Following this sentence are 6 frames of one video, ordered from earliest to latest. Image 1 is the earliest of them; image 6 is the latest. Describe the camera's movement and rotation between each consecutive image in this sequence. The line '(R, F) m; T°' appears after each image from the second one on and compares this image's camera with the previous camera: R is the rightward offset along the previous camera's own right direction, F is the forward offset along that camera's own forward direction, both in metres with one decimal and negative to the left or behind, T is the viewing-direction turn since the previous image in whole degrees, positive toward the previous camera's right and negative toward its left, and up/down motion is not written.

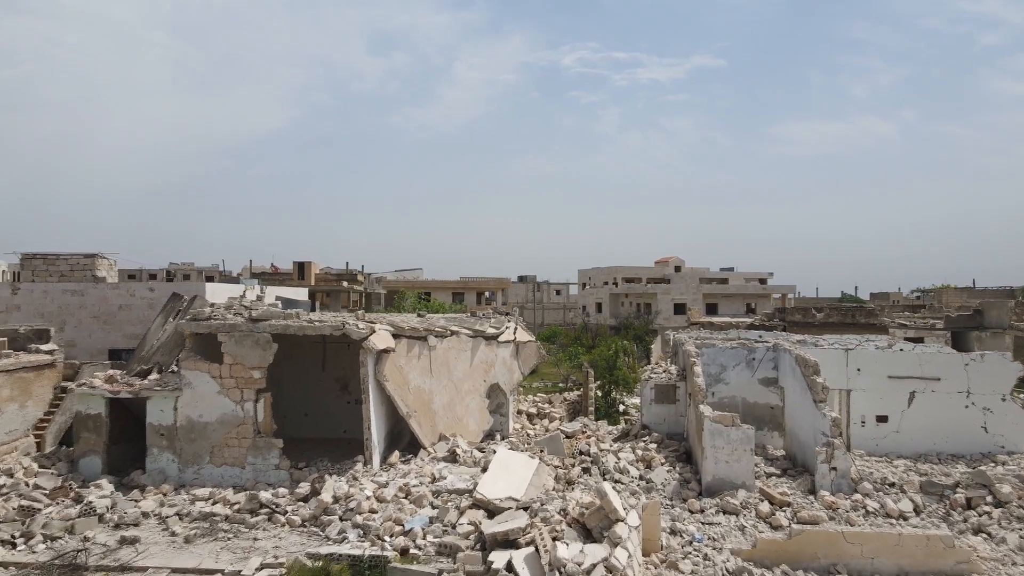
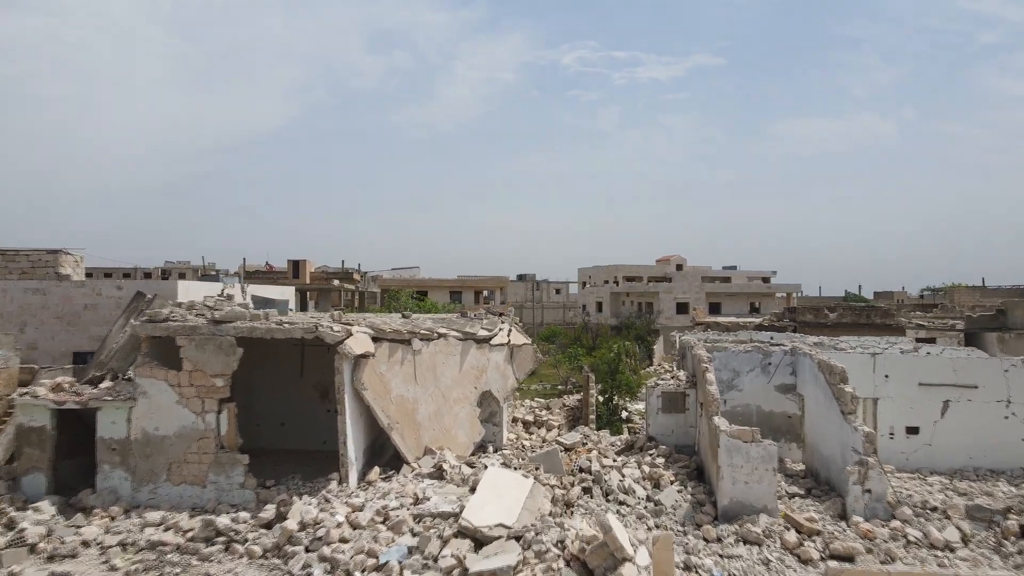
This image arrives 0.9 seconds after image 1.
(+0.1, +1.1) m; 0°
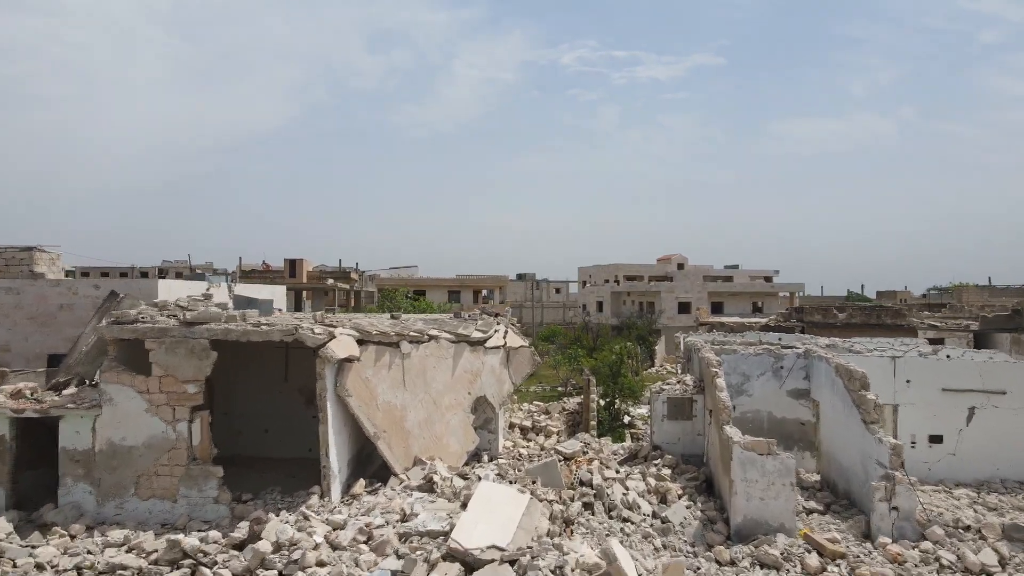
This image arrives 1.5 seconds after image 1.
(+0.1, +0.7) m; 0°
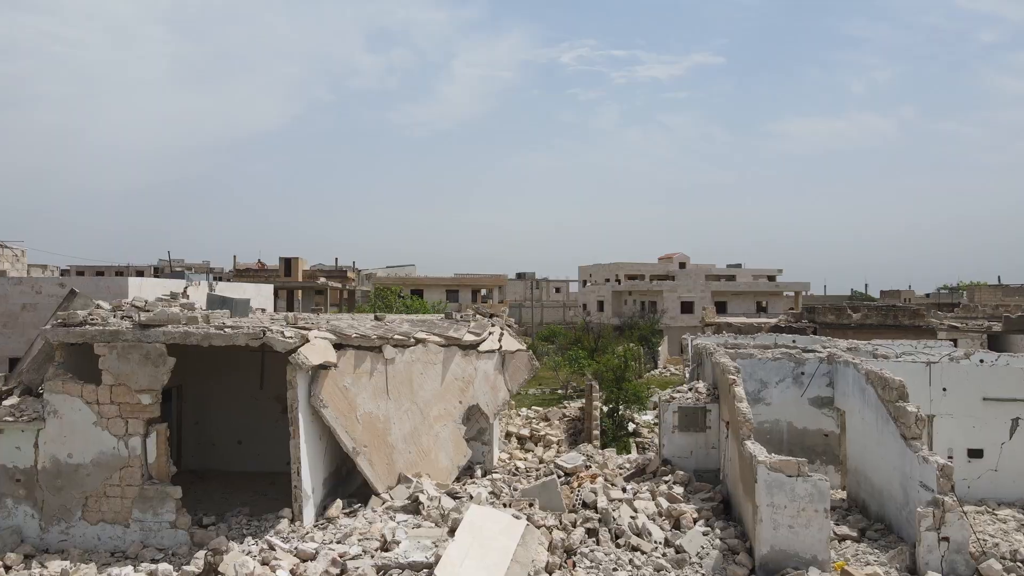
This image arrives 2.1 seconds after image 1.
(0.0, +1.0) m; 0°
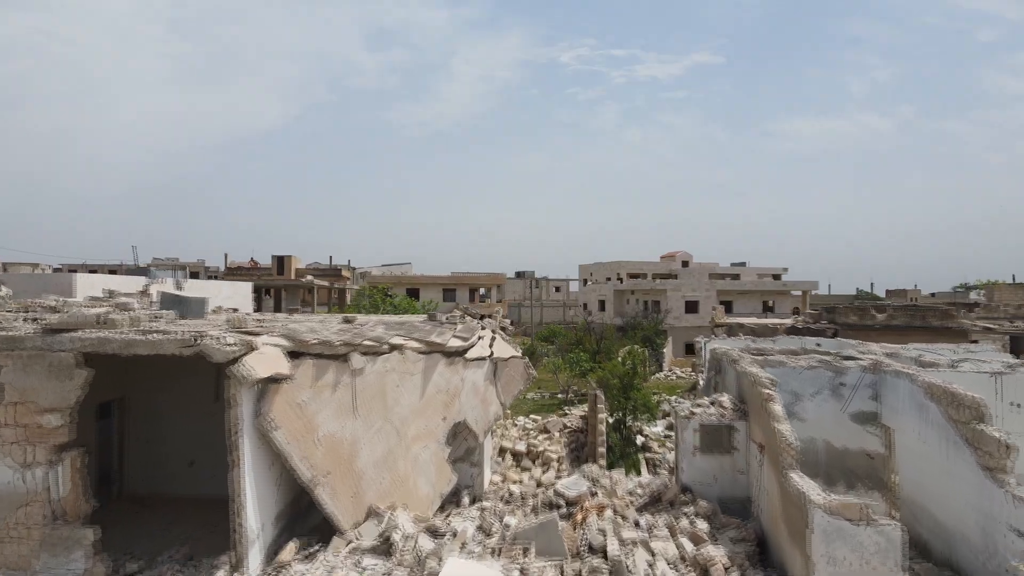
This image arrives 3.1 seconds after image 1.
(+0.1, +1.5) m; 0°
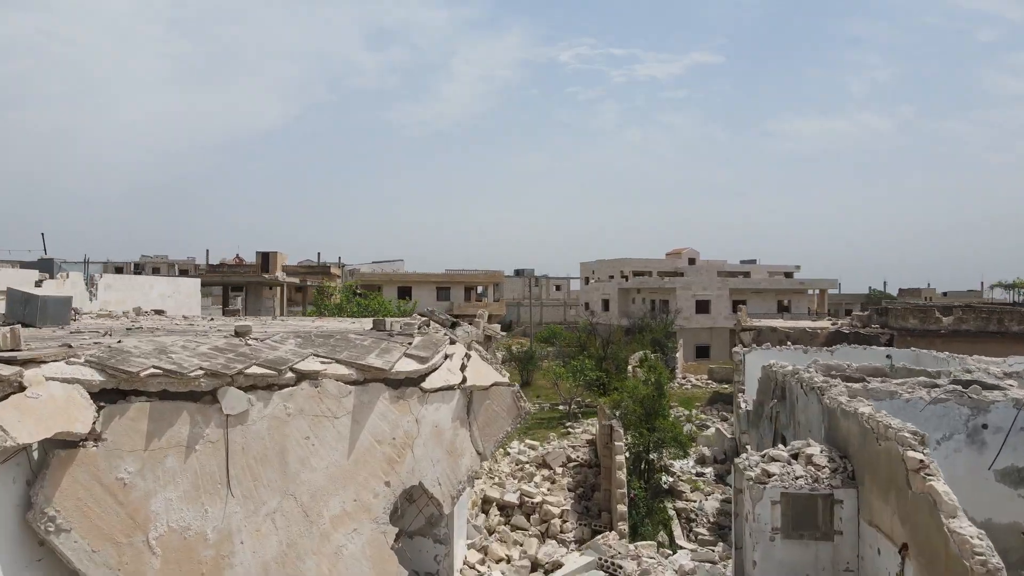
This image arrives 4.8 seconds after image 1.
(+0.1, +3.1) m; 0°
